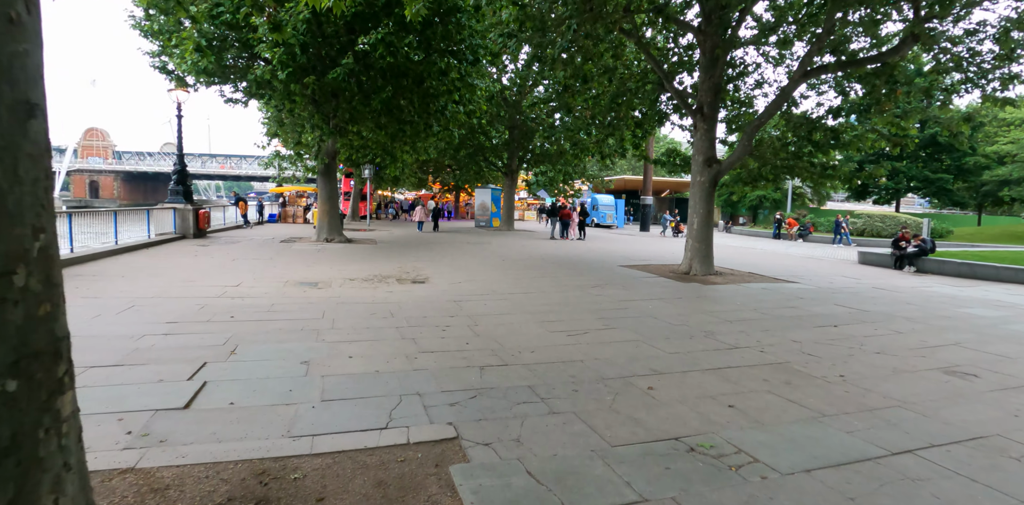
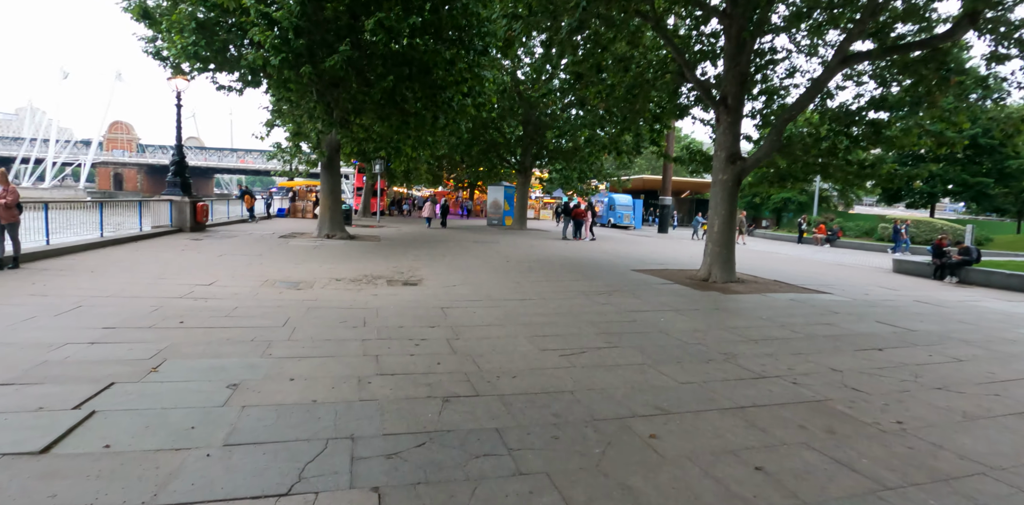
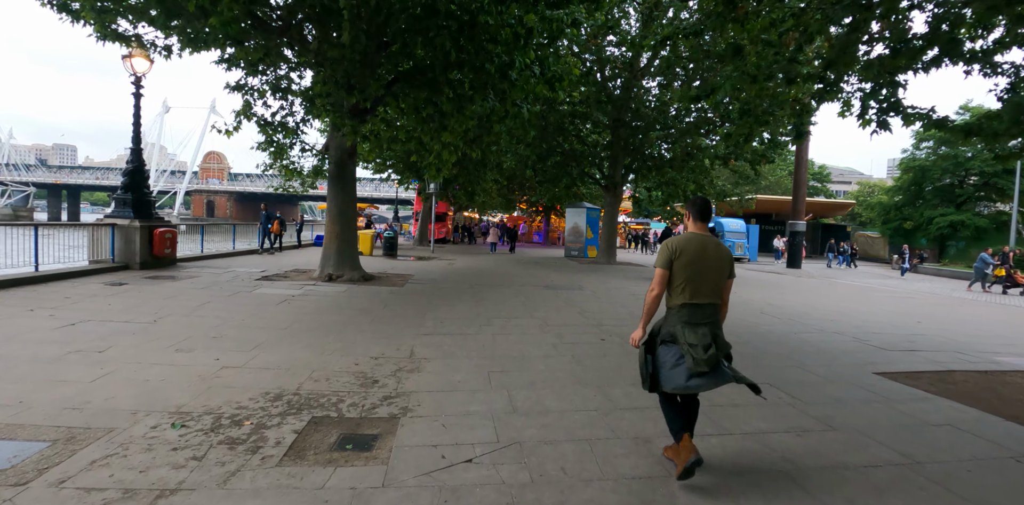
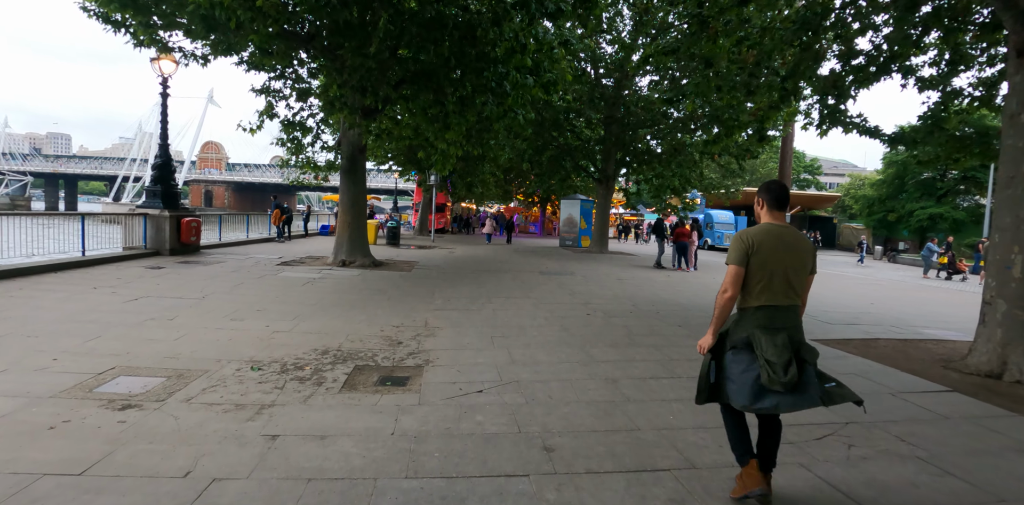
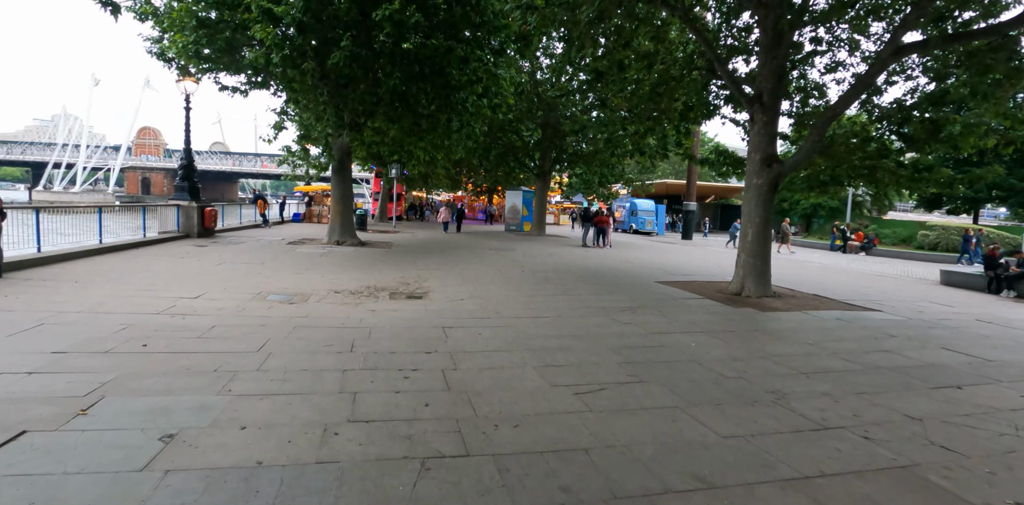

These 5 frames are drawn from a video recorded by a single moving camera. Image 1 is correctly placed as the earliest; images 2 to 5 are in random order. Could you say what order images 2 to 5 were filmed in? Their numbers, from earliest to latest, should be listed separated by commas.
2, 5, 4, 3
